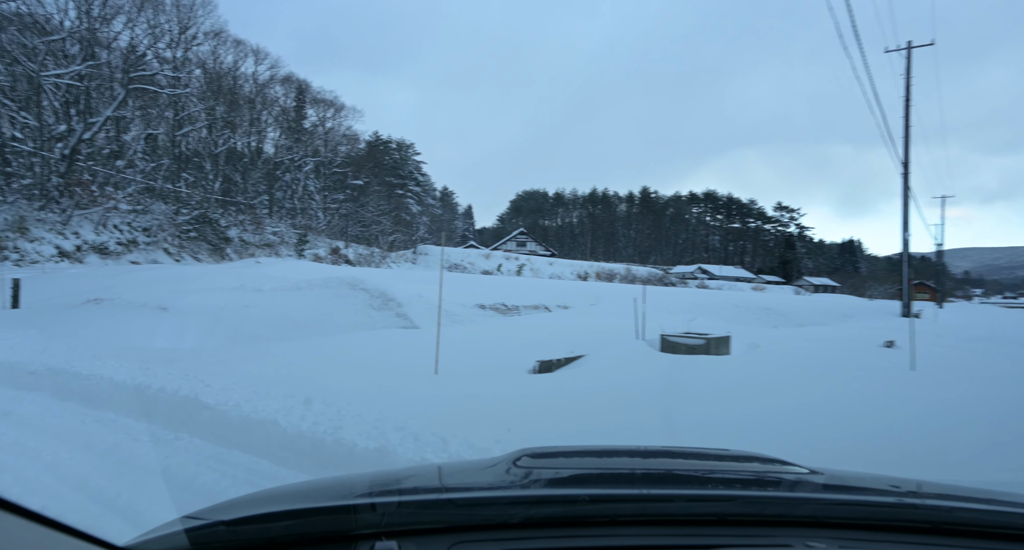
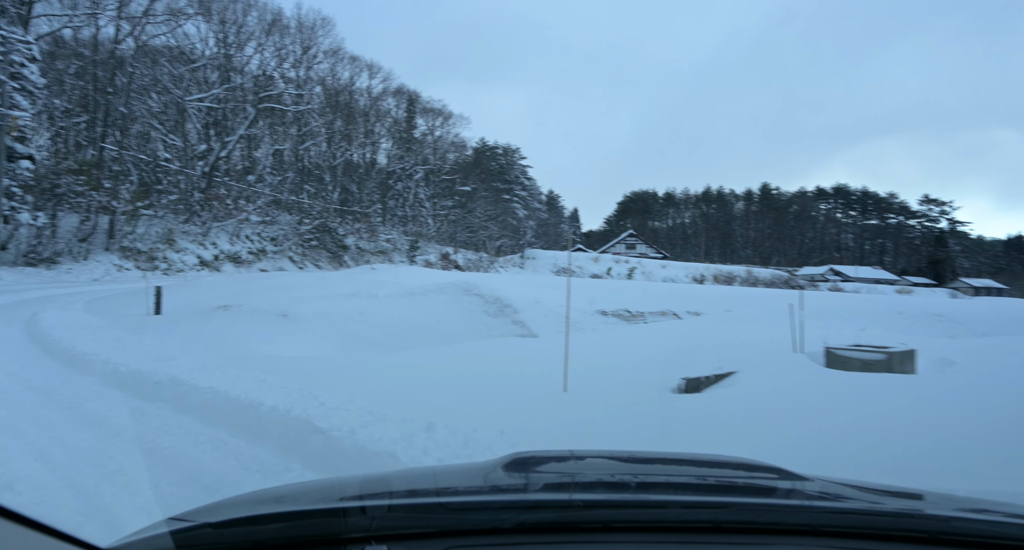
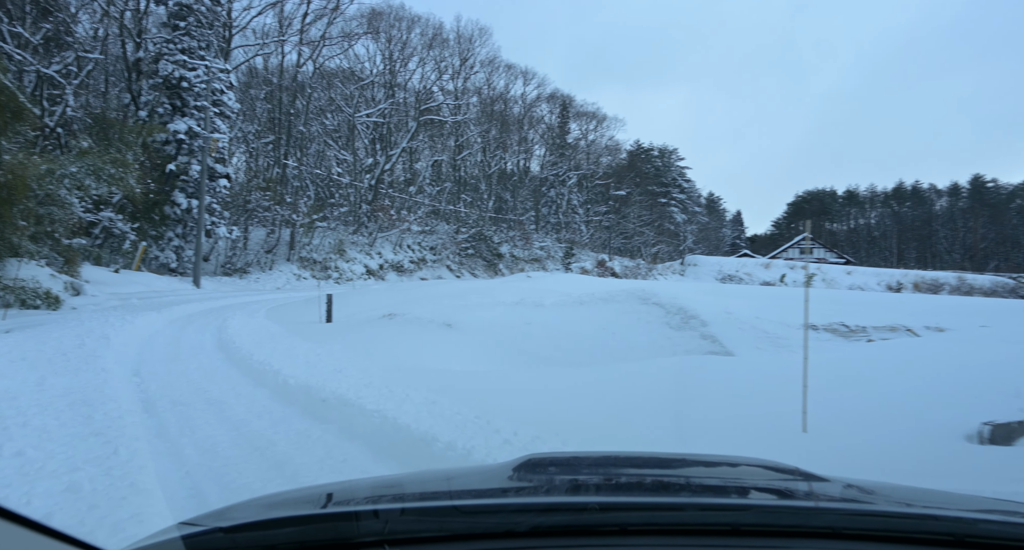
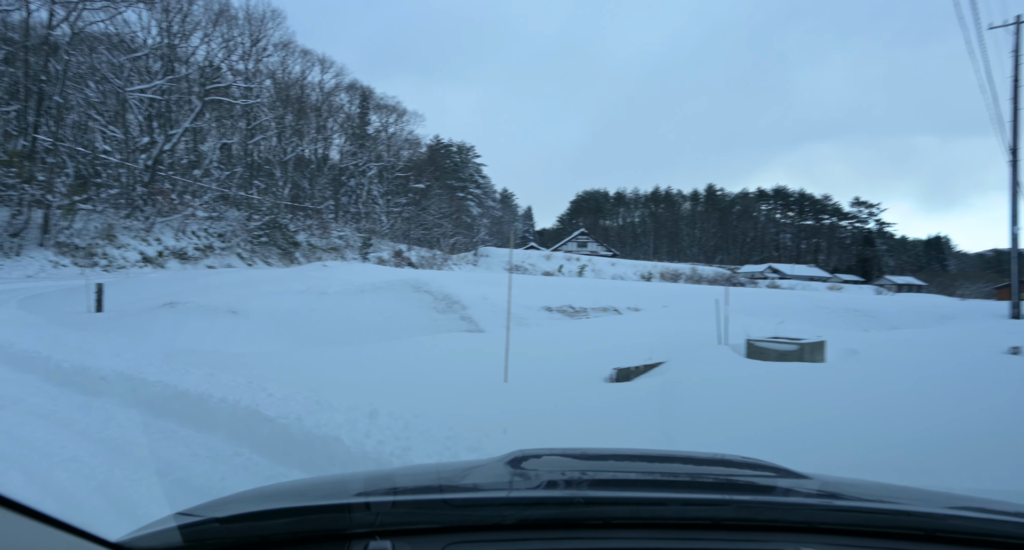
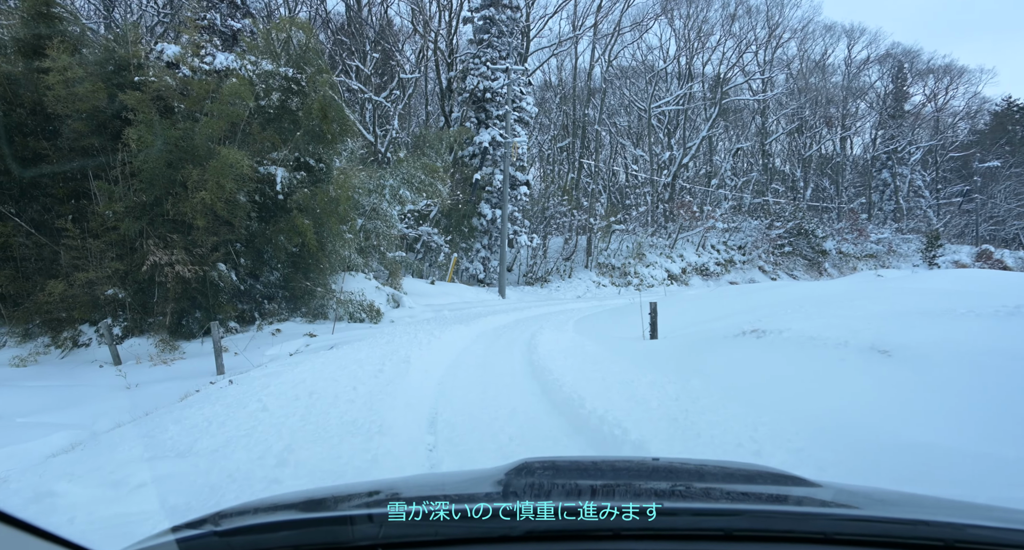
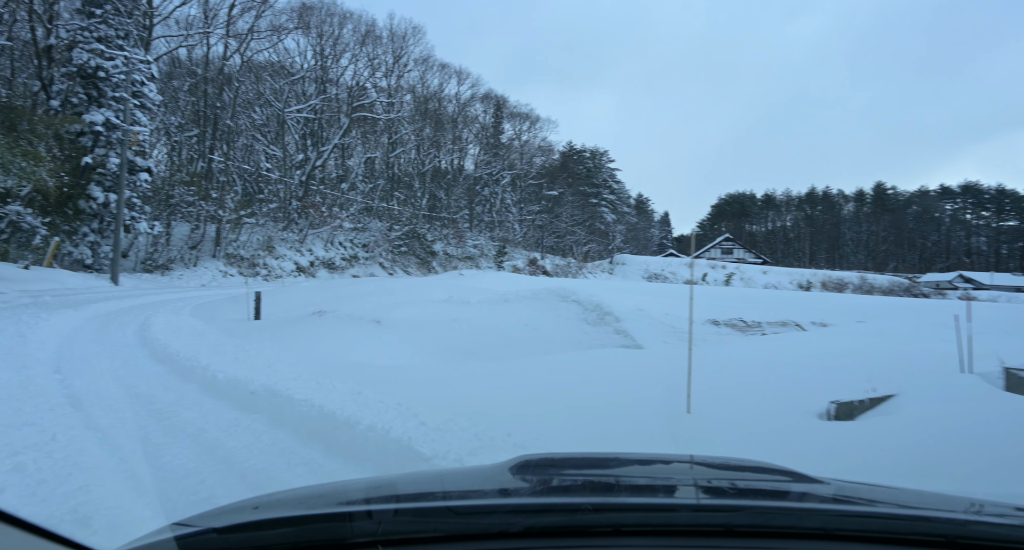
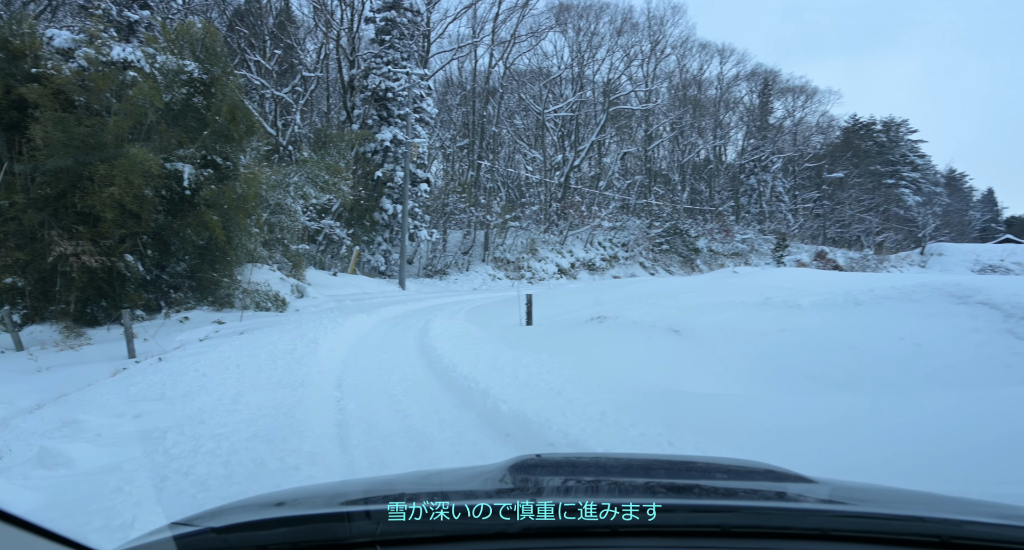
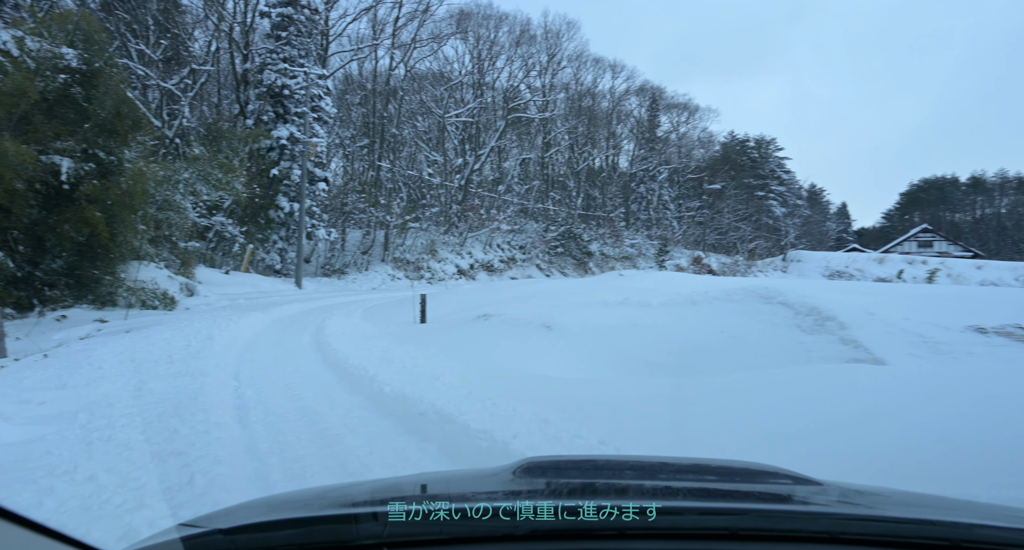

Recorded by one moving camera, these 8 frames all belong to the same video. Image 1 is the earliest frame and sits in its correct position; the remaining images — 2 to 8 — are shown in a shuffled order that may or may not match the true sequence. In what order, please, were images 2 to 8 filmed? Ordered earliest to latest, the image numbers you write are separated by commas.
4, 2, 6, 3, 8, 7, 5
